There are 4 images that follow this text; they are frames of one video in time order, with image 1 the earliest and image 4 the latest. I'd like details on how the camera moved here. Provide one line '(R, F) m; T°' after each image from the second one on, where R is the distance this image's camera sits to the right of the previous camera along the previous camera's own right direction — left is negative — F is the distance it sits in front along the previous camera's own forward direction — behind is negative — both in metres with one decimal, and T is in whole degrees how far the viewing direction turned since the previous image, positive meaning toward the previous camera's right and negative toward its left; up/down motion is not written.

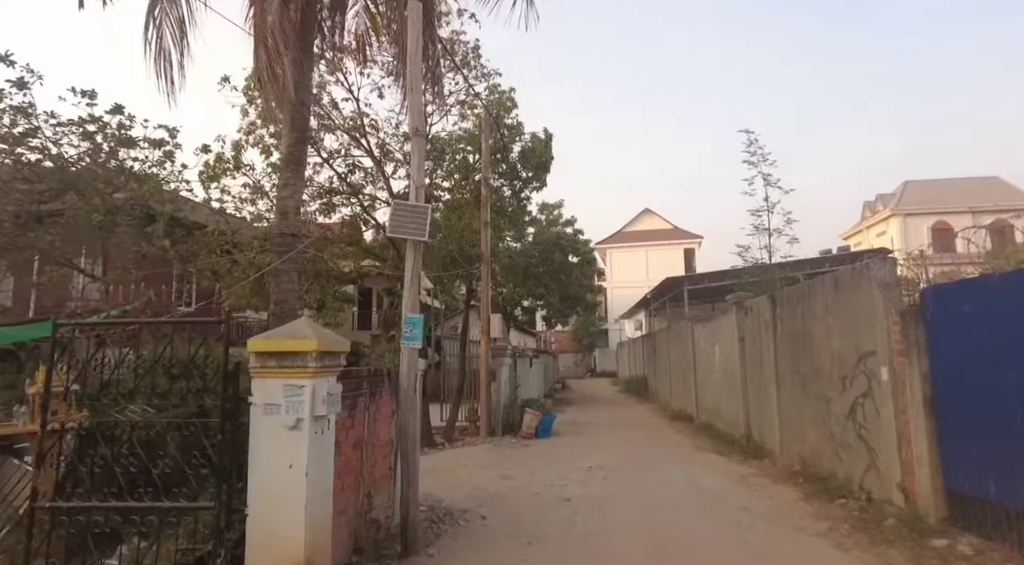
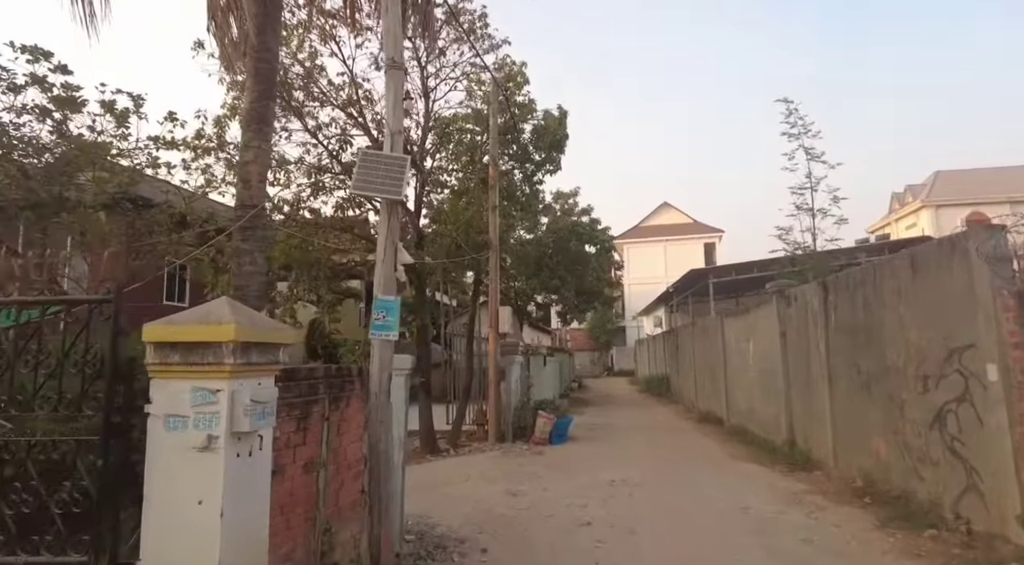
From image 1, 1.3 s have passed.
(+0.1, +1.1) m; -1°
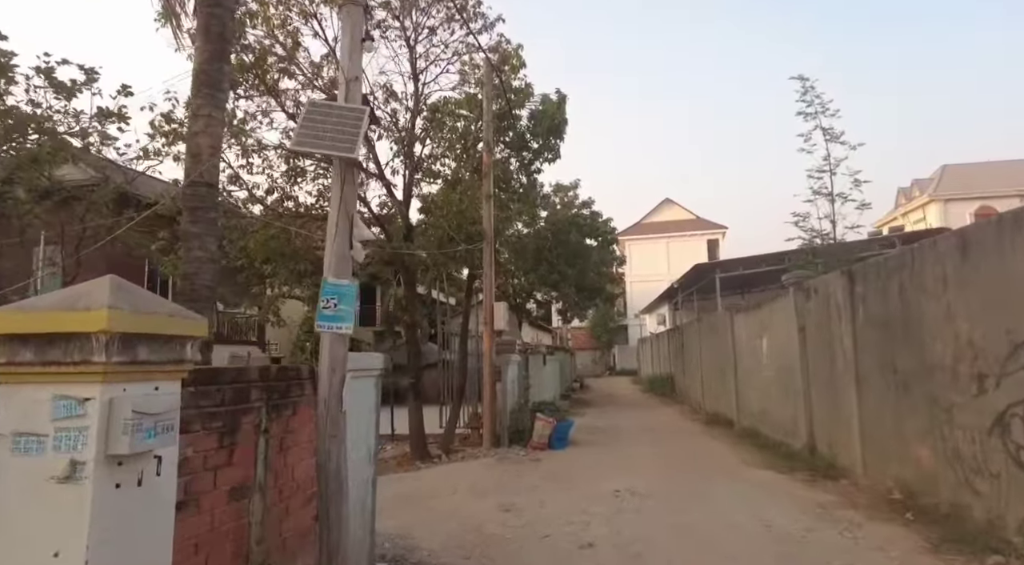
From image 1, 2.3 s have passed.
(+0.1, +0.7) m; 0°
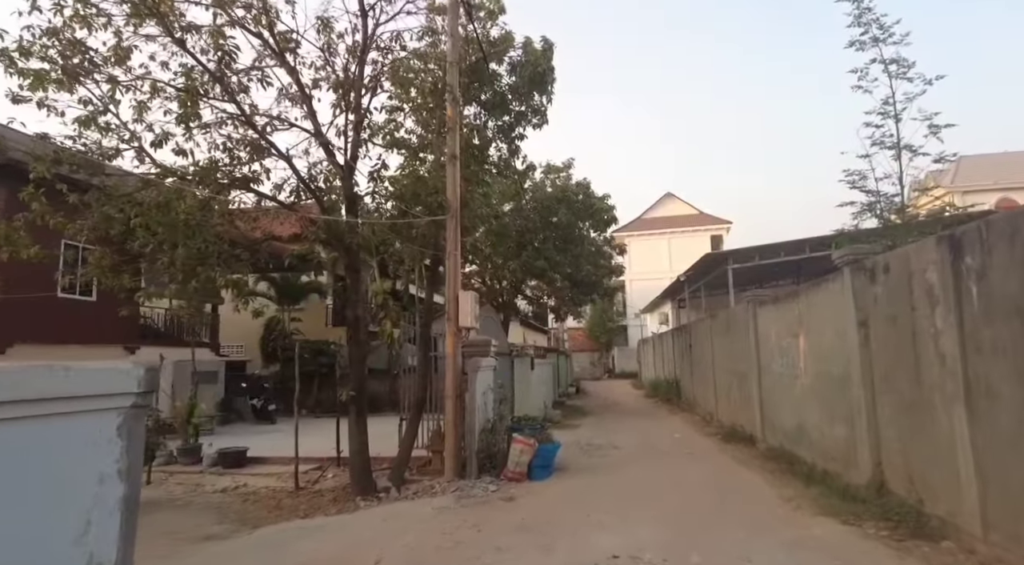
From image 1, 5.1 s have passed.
(+0.4, +2.2) m; 0°
